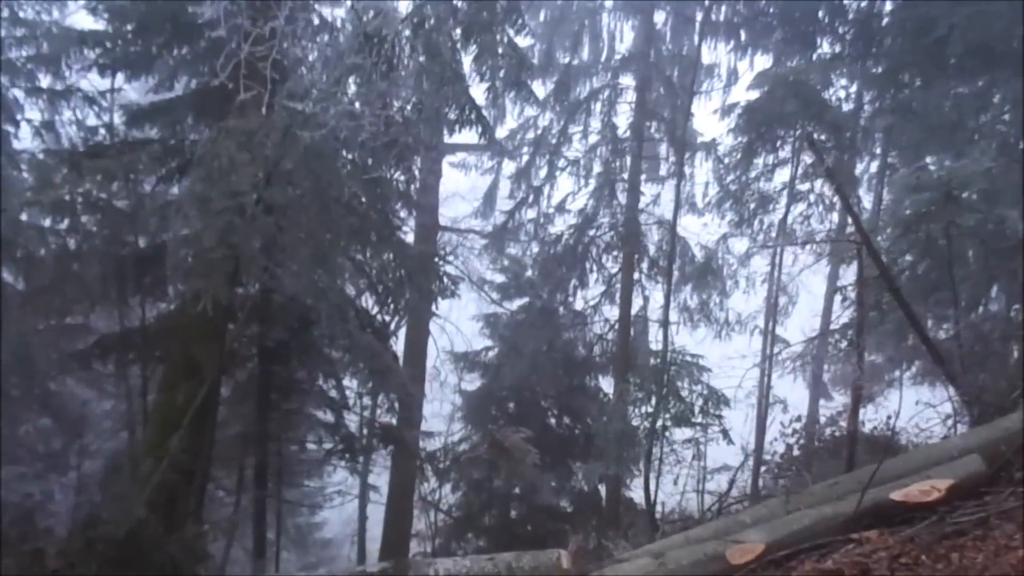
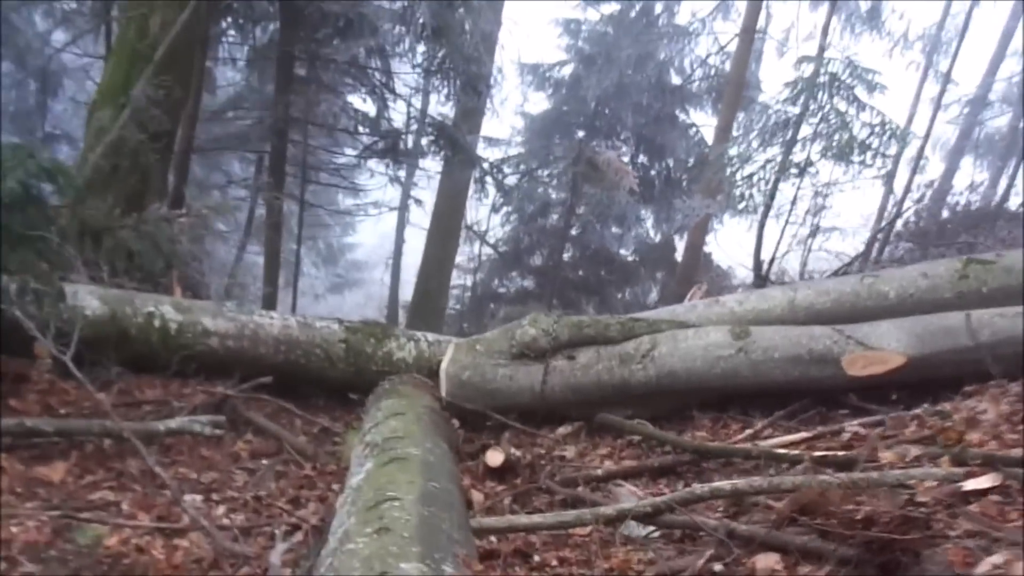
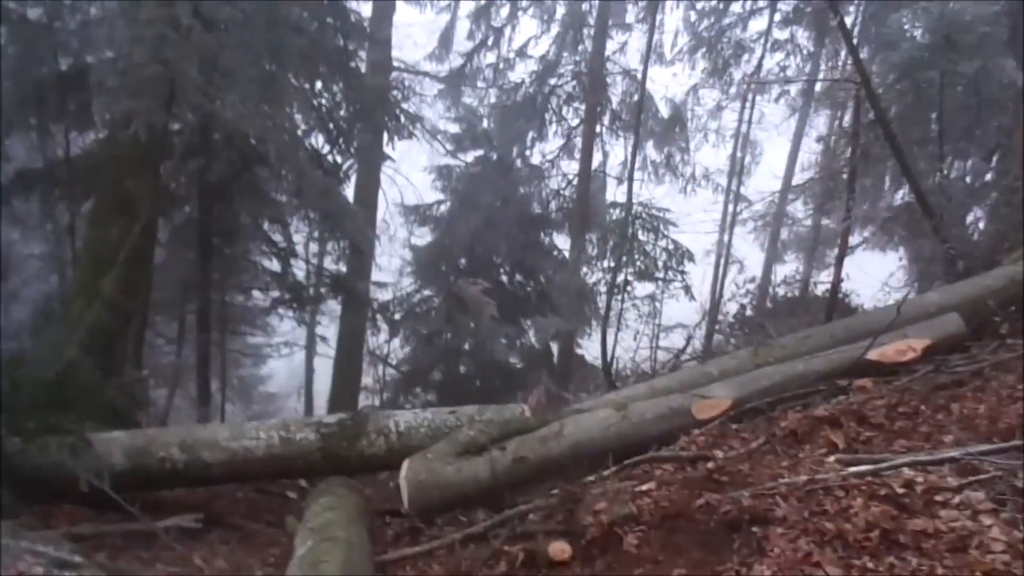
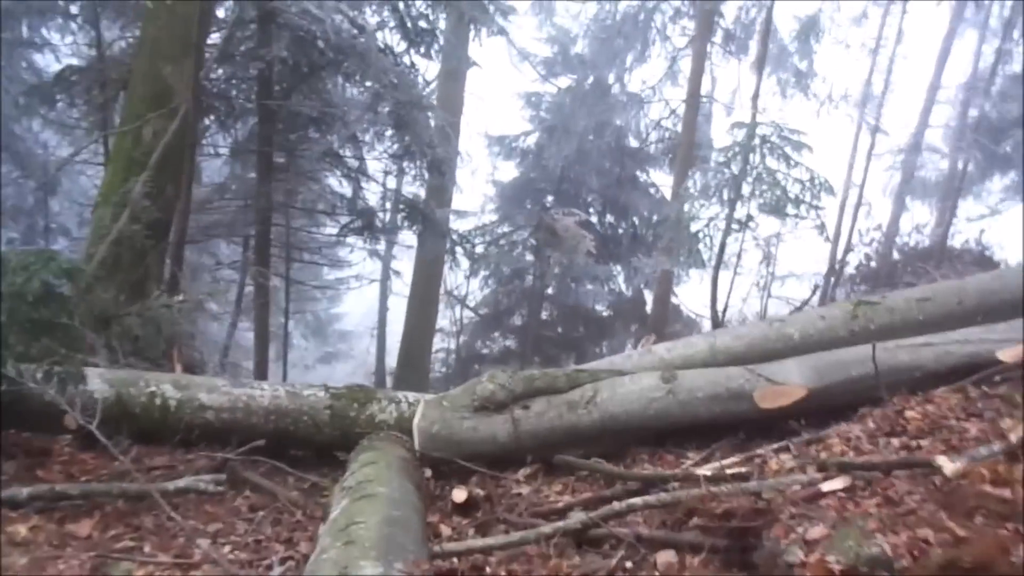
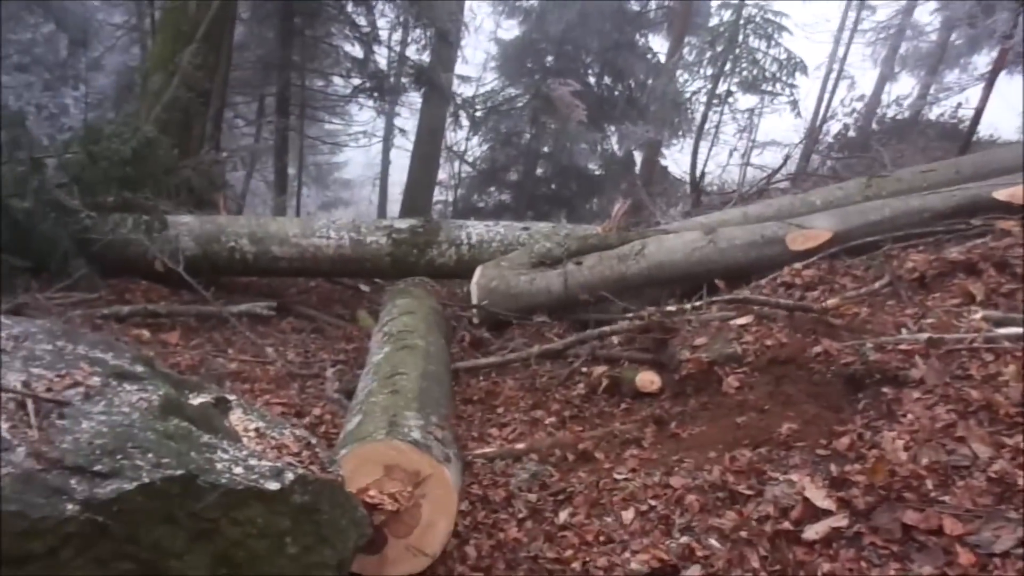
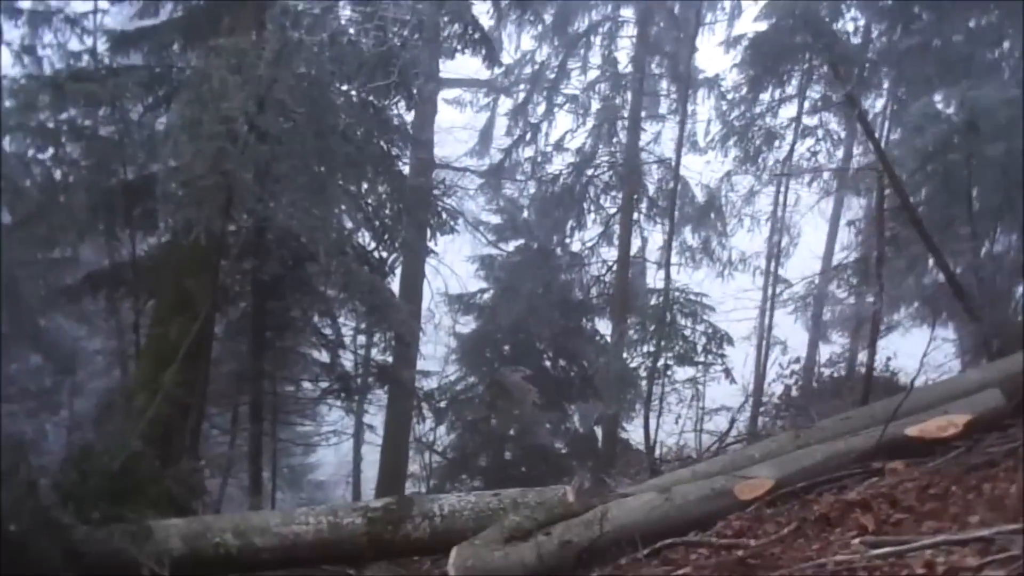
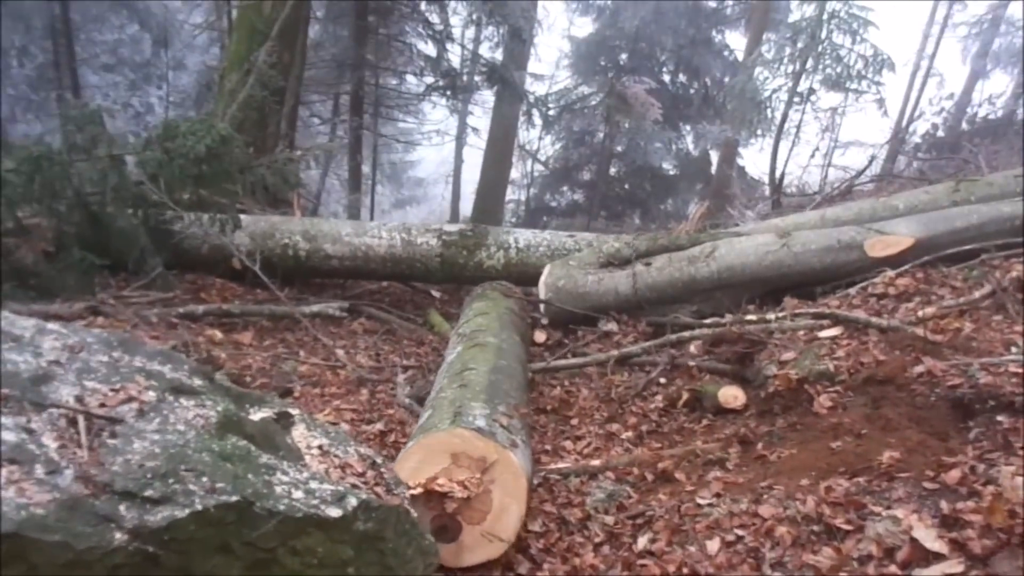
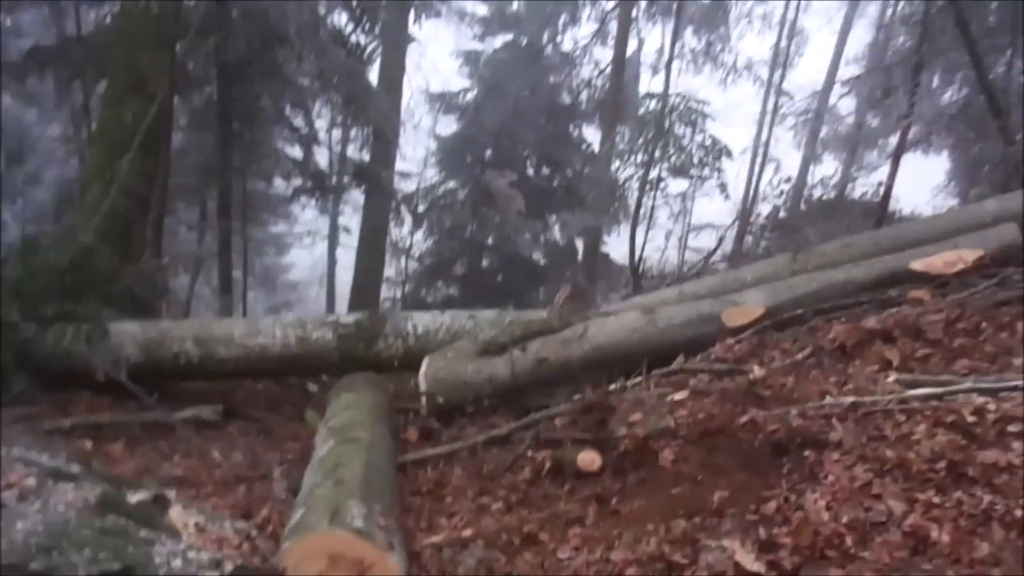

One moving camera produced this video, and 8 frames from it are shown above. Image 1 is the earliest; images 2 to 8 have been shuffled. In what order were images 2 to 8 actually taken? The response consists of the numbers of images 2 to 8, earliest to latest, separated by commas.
6, 3, 8, 5, 7, 4, 2
